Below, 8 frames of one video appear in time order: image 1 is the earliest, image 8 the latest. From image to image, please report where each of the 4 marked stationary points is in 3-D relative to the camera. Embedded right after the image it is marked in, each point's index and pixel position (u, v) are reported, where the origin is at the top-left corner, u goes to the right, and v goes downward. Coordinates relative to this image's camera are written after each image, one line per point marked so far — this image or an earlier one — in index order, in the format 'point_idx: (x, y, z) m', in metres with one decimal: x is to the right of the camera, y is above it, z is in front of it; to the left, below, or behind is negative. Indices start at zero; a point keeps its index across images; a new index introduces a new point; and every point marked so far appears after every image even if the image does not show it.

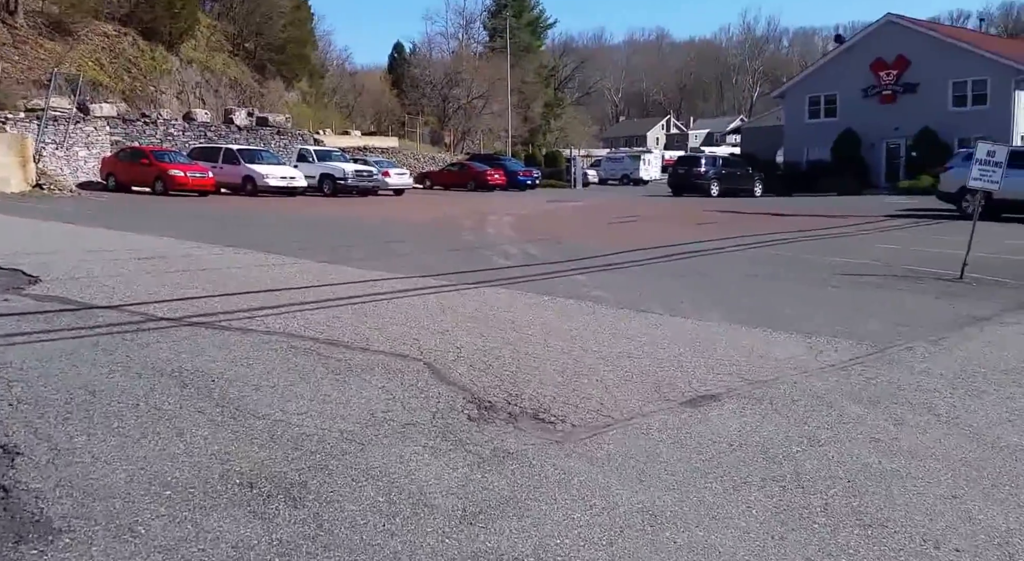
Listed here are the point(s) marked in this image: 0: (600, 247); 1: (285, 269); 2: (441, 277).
0: (+1.4, +0.5, +14.3) m
1: (-2.6, +0.1, +10.7) m
2: (-0.8, 0.0, +10.4) m
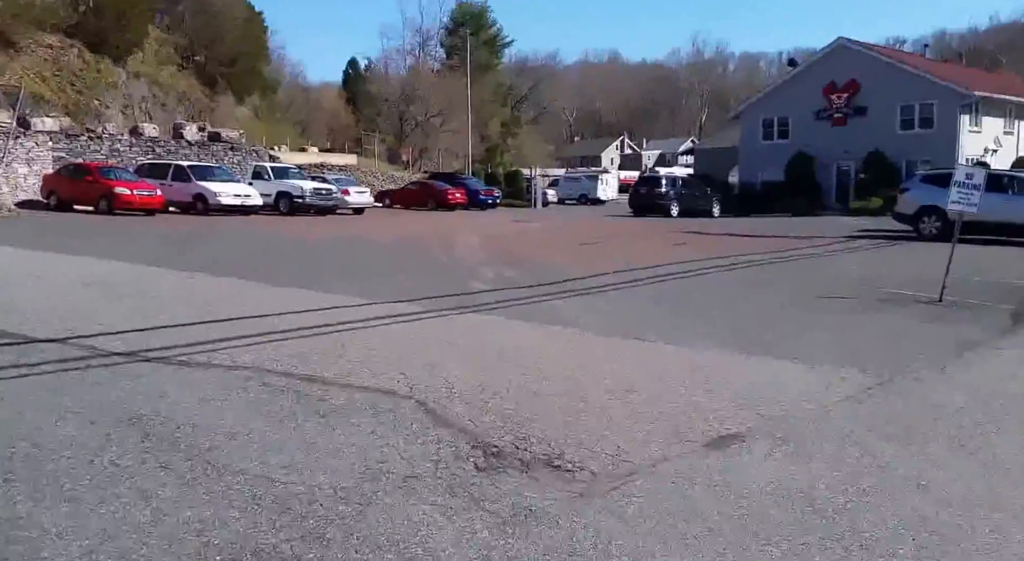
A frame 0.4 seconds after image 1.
0: (+0.9, +0.2, +13.8) m
1: (-2.9, -0.1, +10.0) m
2: (-1.0, -0.2, +9.8) m
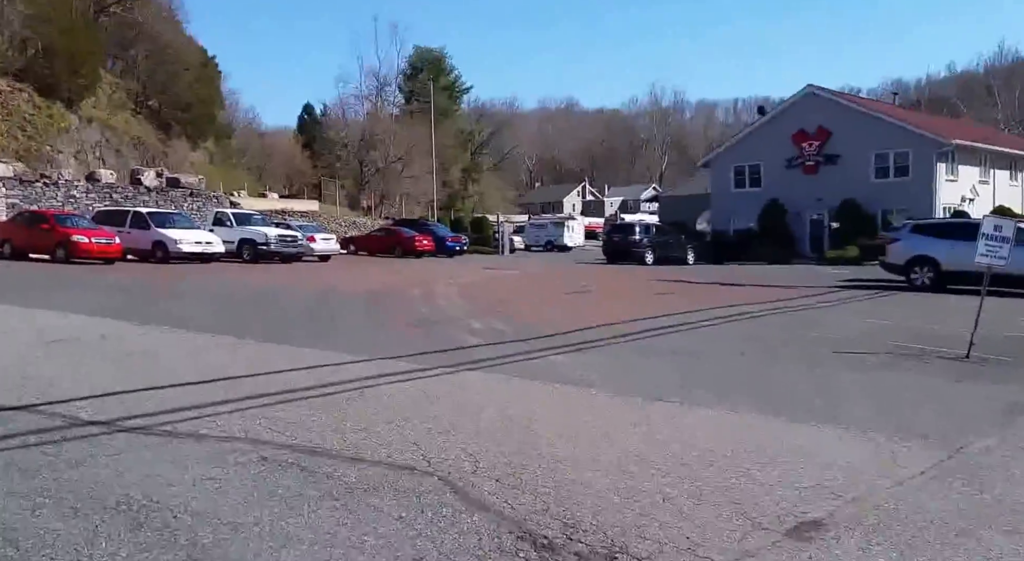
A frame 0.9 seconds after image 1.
0: (+0.8, -0.6, +13.3) m
1: (-2.9, -0.7, +9.3) m
2: (-1.0, -0.8, +9.2) m
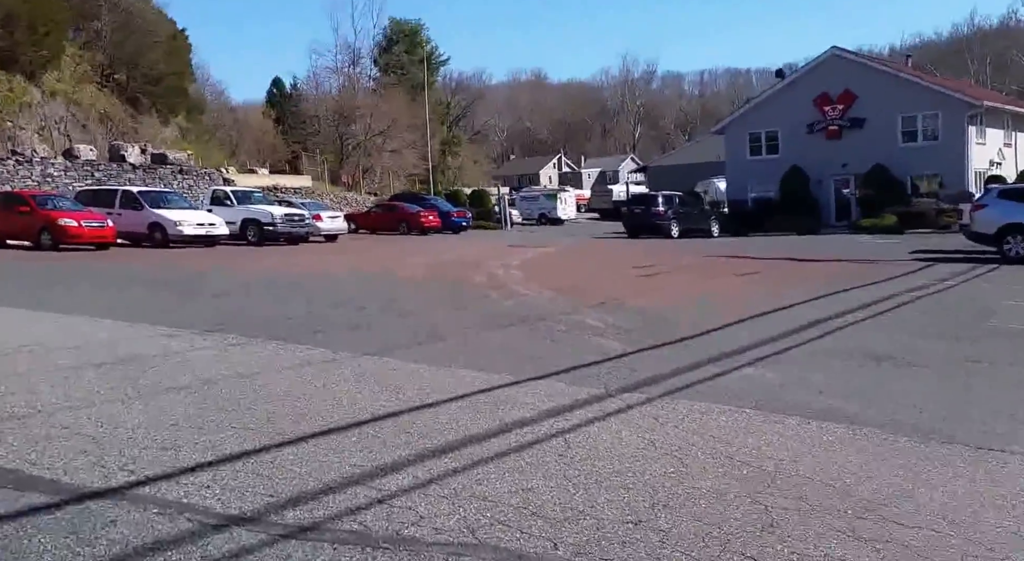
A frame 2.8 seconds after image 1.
0: (+2.1, -0.4, +11.3) m
1: (-1.4, -0.7, +7.2) m
2: (+0.4, -0.8, +7.2) m
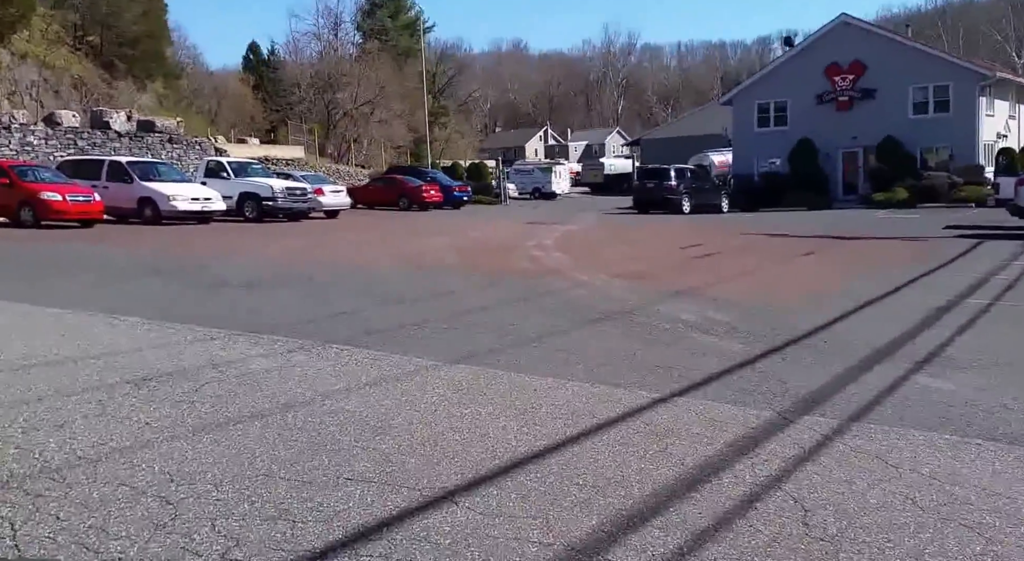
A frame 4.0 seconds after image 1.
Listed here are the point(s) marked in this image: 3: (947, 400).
0: (+2.9, -0.3, +10.0) m
1: (-0.5, -0.7, +5.9) m
2: (+1.3, -0.7, +5.9) m
3: (+2.8, -0.8, +5.8) m
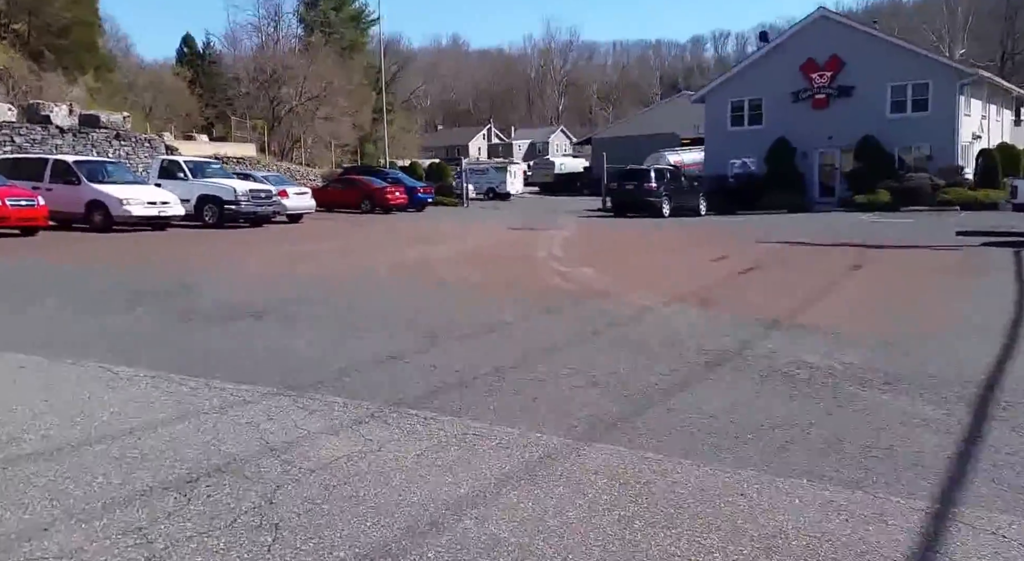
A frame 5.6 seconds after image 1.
0: (+3.7, -0.5, +8.4) m
1: (+0.5, -1.0, +4.1) m
2: (+2.3, -1.0, +4.2) m
3: (+3.8, -1.0, +4.1) m
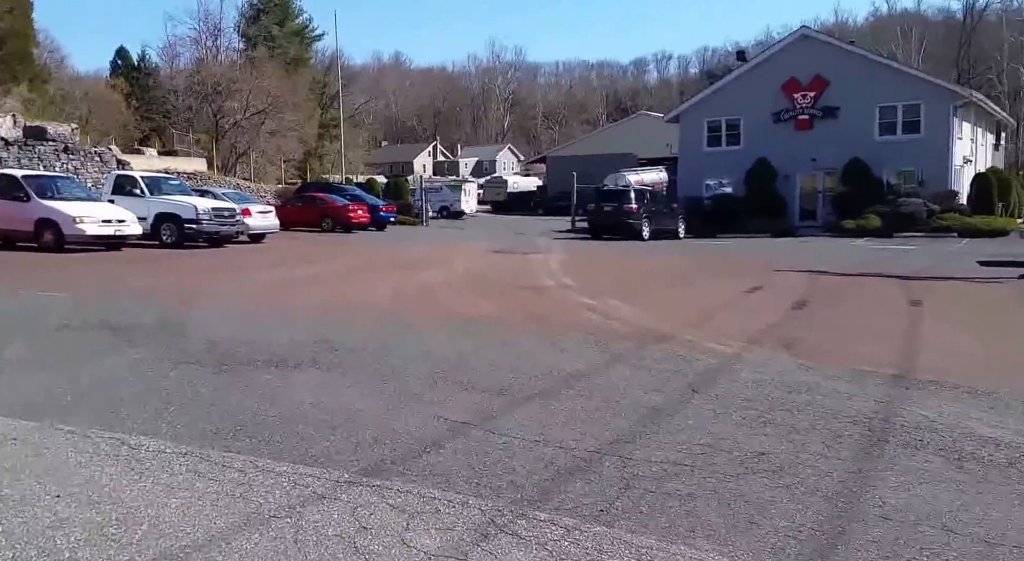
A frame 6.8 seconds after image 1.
0: (+4.5, -1.0, +7.1) m
1: (+1.5, -1.4, +2.6) m
2: (+3.4, -1.4, +2.8) m
3: (+4.8, -1.4, +2.8) m
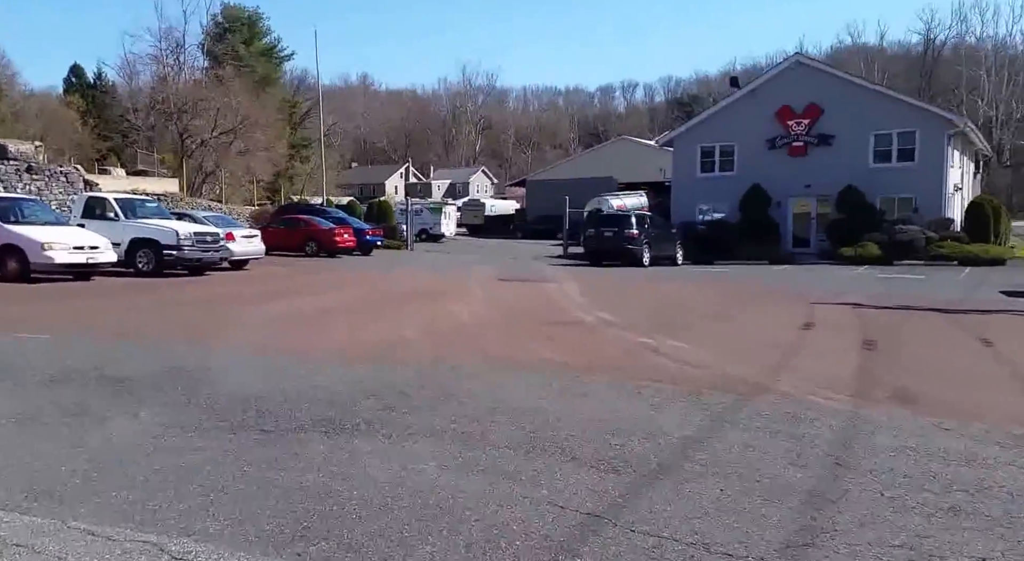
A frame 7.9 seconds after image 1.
0: (+5.4, -1.4, +5.7) m
1: (+2.5, -1.6, +1.2) m
2: (+4.3, -1.6, +1.4) m
3: (+5.8, -1.7, +1.4) m
